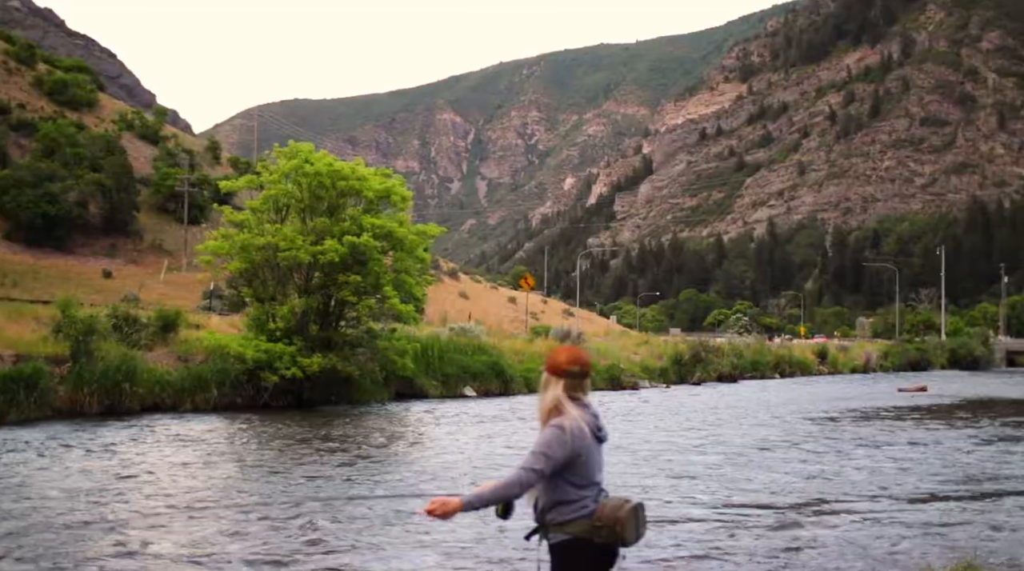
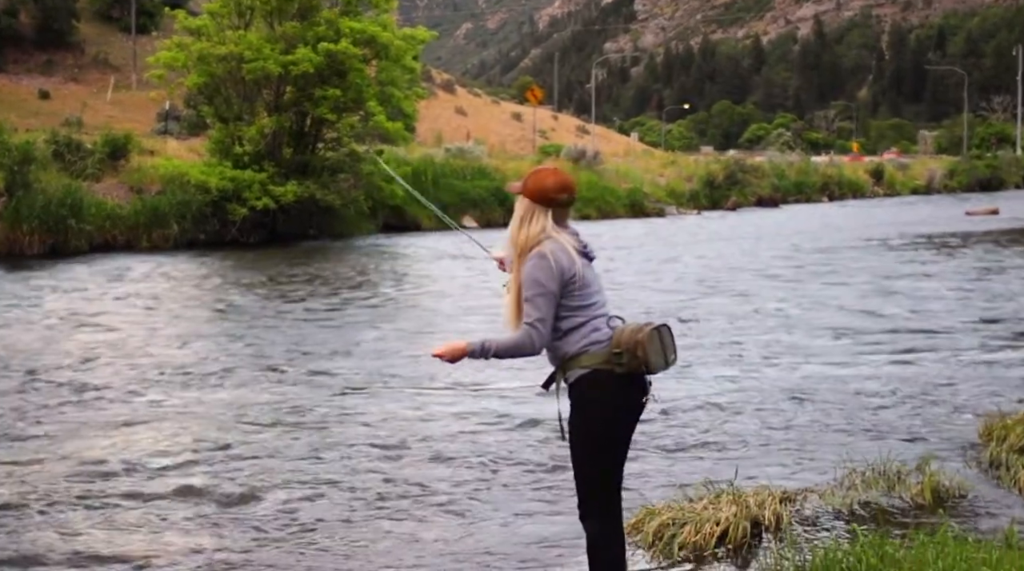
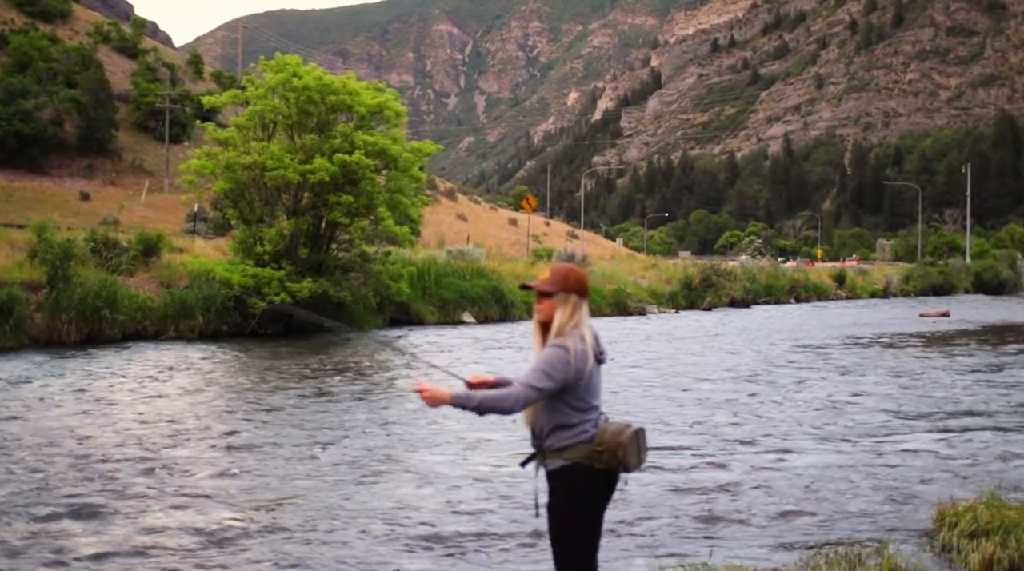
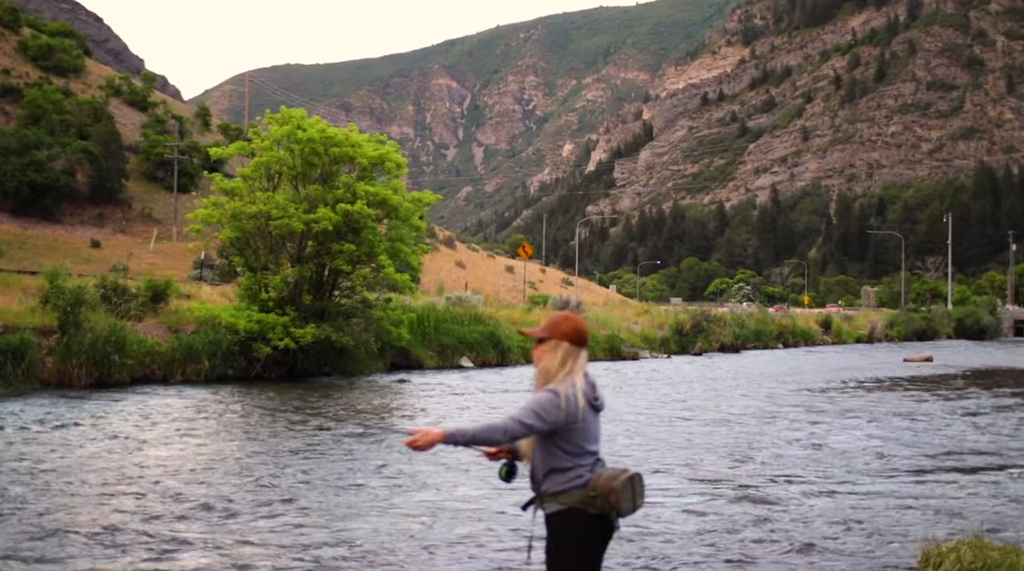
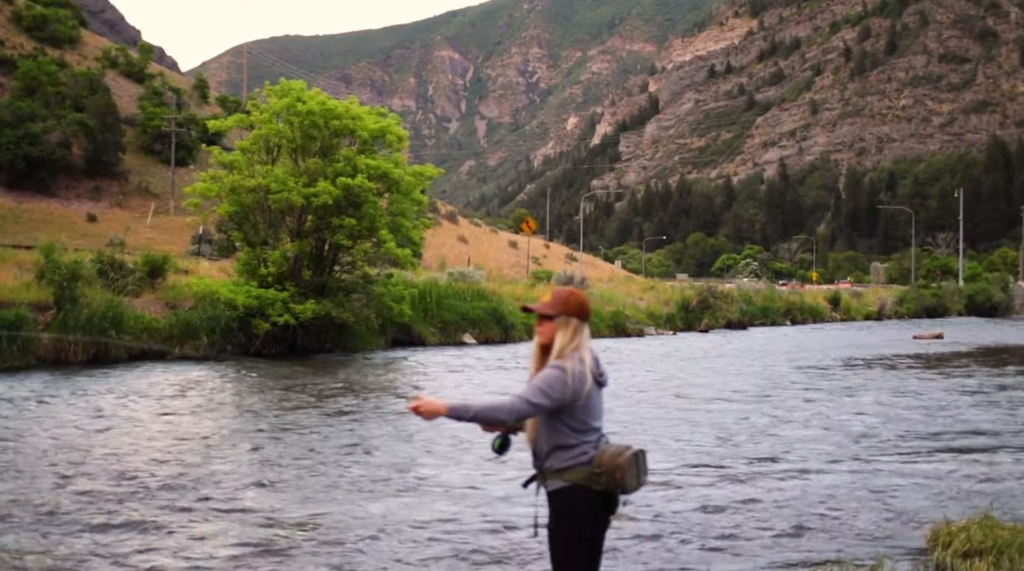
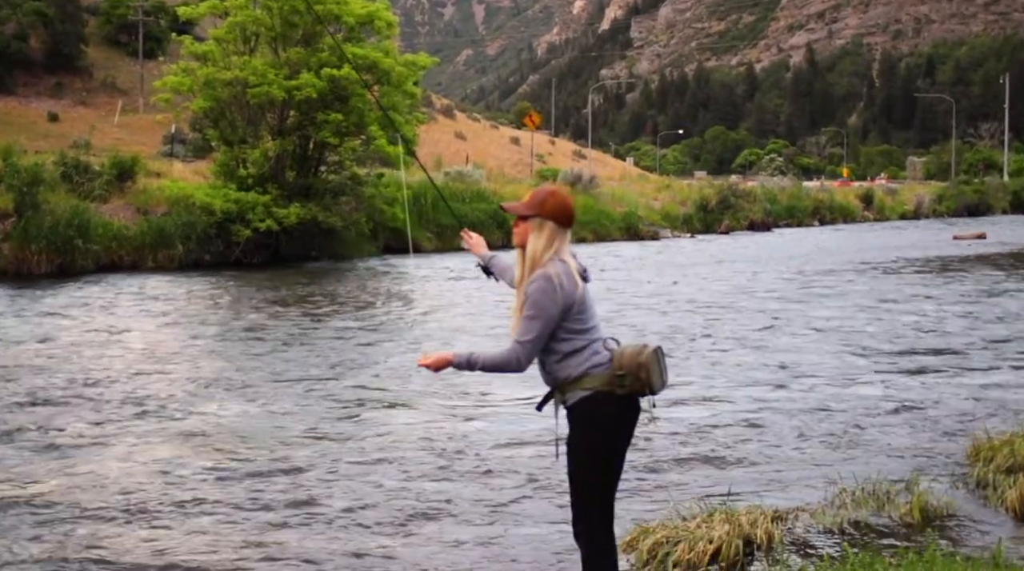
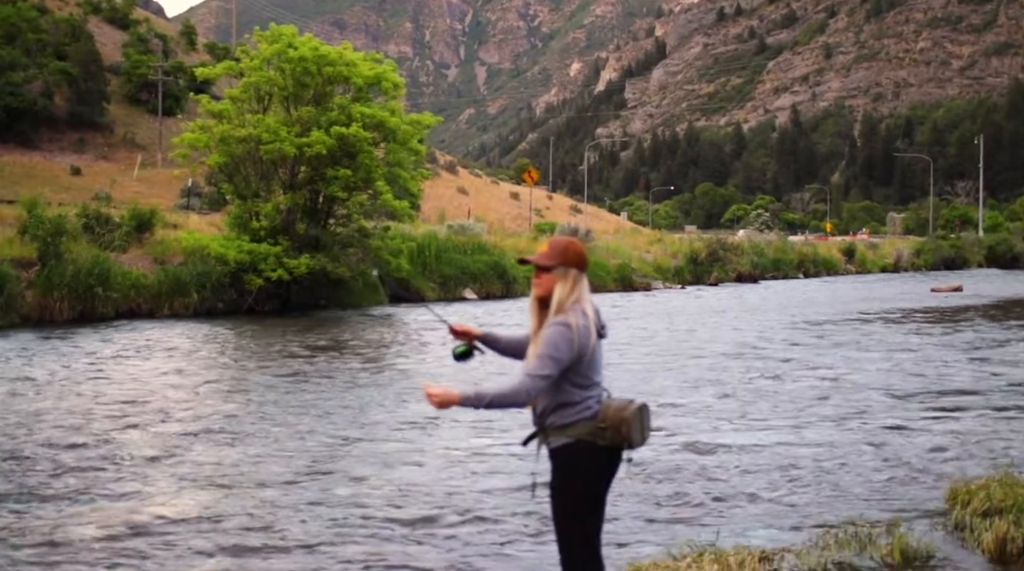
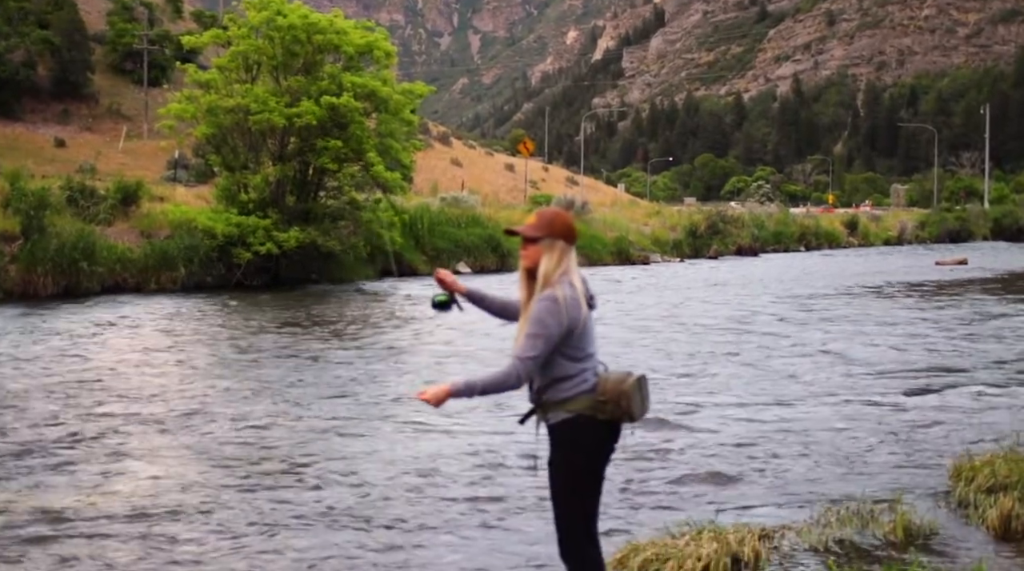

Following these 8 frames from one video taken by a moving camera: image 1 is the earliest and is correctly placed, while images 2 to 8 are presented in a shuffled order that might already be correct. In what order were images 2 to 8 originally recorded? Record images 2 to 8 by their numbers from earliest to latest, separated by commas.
4, 5, 3, 7, 8, 6, 2
